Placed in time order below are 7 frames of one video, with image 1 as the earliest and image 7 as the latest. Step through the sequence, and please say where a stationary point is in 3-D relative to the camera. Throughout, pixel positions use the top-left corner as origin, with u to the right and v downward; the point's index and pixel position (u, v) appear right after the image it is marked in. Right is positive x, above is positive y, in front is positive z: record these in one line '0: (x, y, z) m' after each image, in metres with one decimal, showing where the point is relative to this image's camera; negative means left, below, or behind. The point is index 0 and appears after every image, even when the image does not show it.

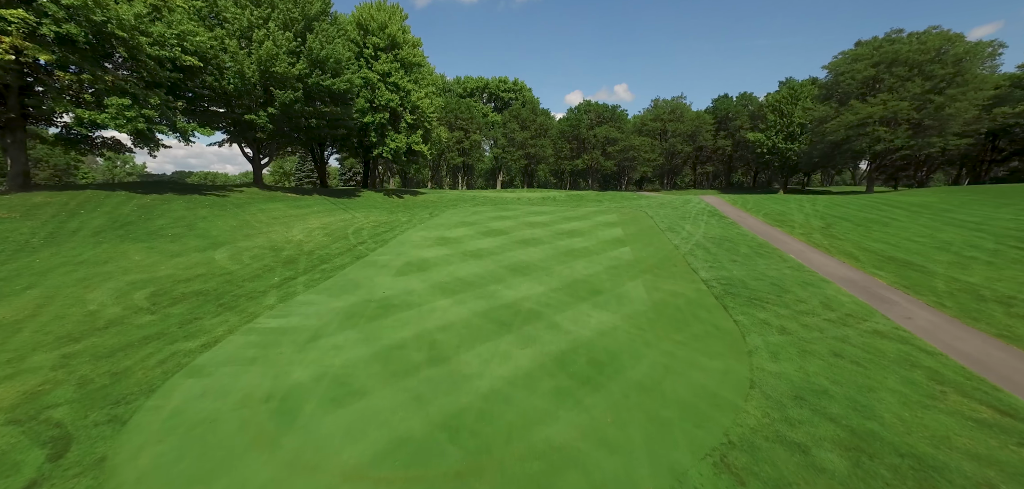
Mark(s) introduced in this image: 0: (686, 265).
0: (+6.4, -0.9, +13.5) m
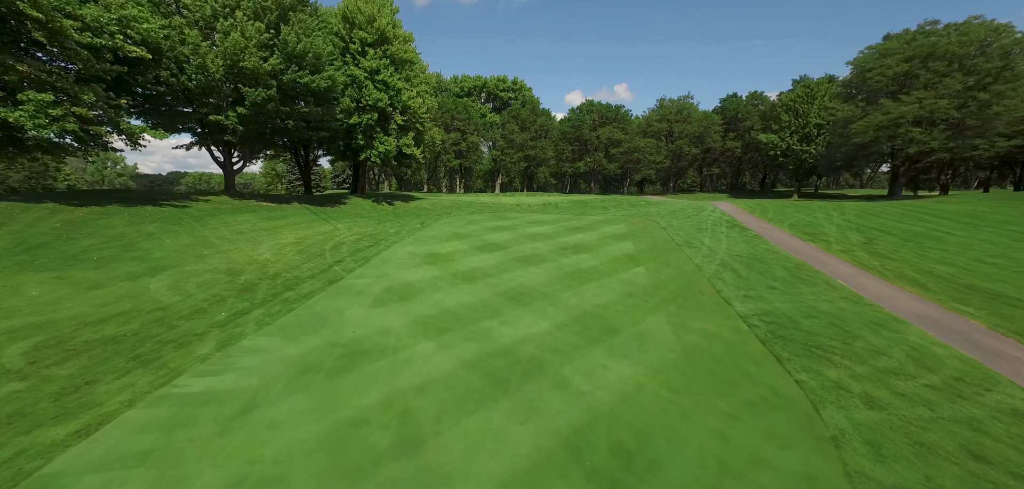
0: (+6.4, -1.6, +11.4) m
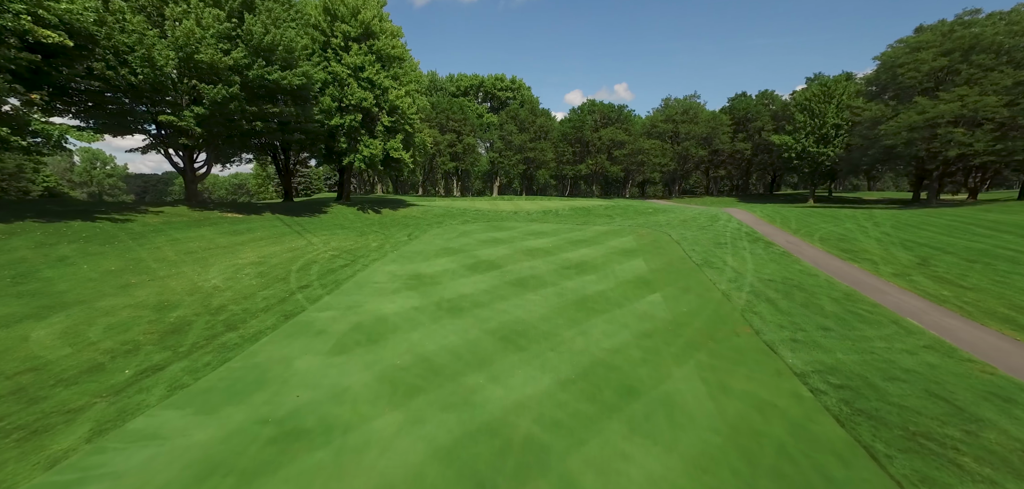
0: (+6.2, -2.3, +9.2) m
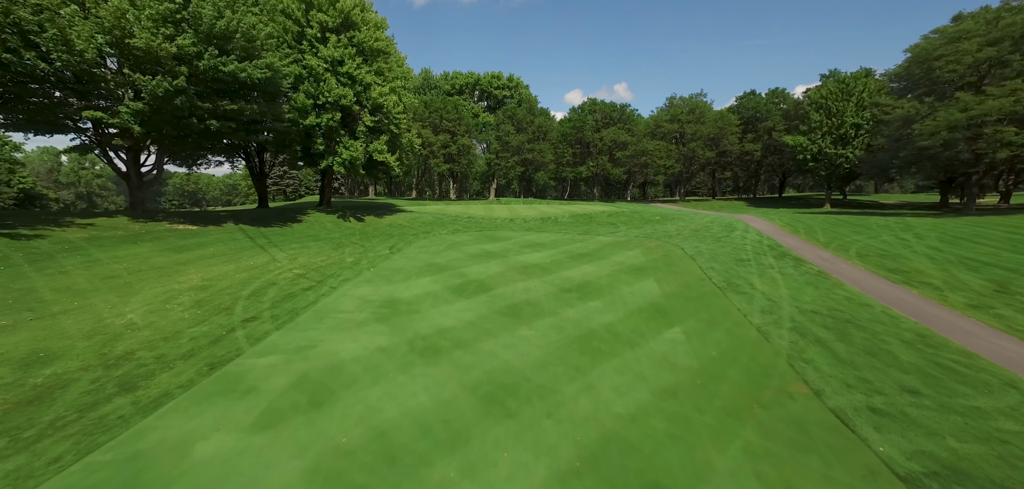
0: (+5.9, -3.0, +7.0) m
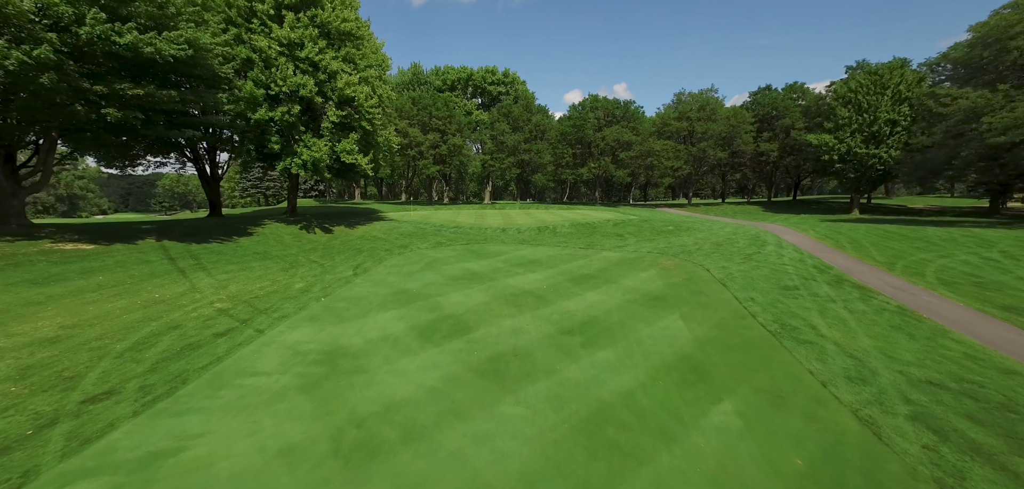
0: (+5.4, -3.8, +3.5) m
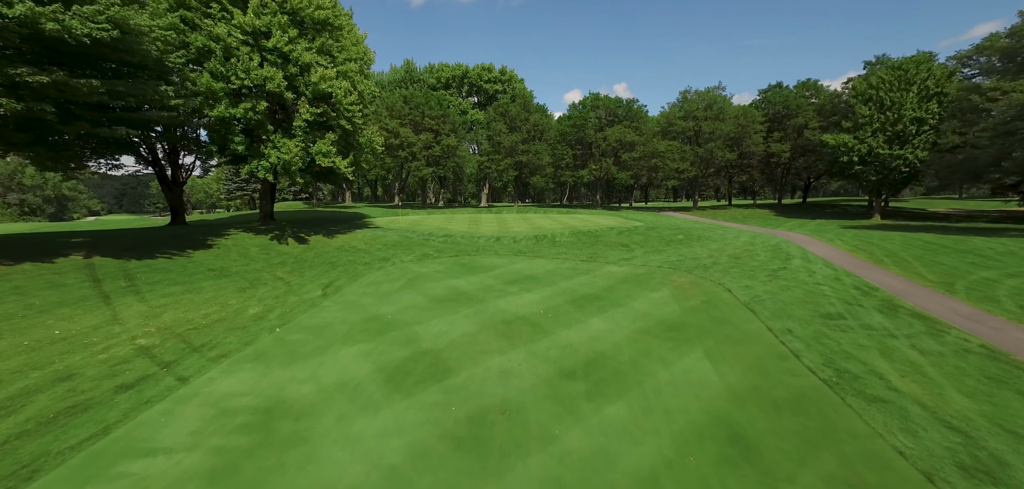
0: (+5.2, -4.3, +1.4) m
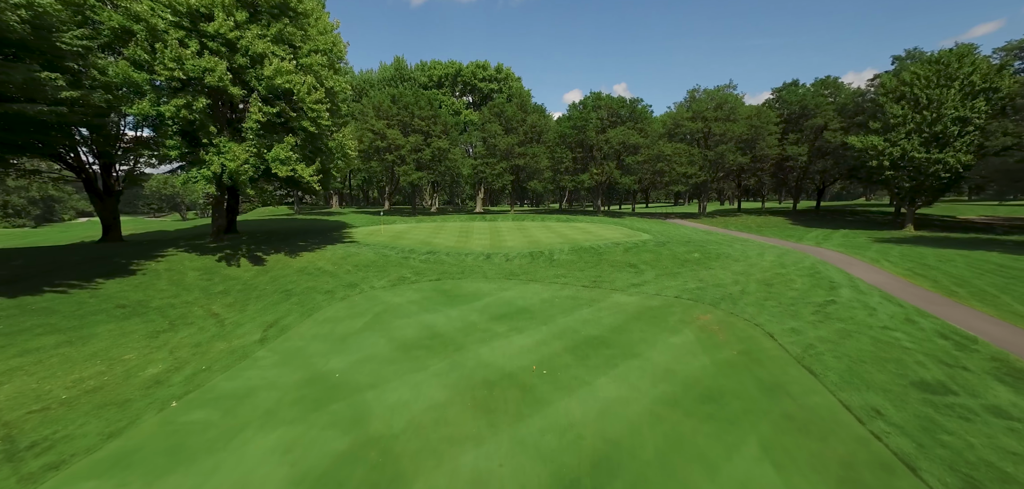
0: (+4.8, -5.2, -1.6) m
